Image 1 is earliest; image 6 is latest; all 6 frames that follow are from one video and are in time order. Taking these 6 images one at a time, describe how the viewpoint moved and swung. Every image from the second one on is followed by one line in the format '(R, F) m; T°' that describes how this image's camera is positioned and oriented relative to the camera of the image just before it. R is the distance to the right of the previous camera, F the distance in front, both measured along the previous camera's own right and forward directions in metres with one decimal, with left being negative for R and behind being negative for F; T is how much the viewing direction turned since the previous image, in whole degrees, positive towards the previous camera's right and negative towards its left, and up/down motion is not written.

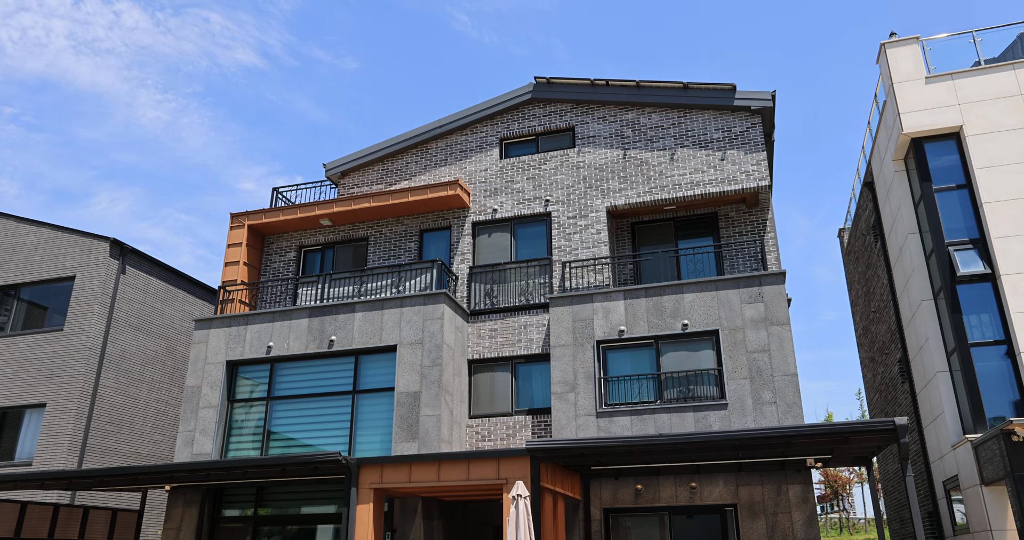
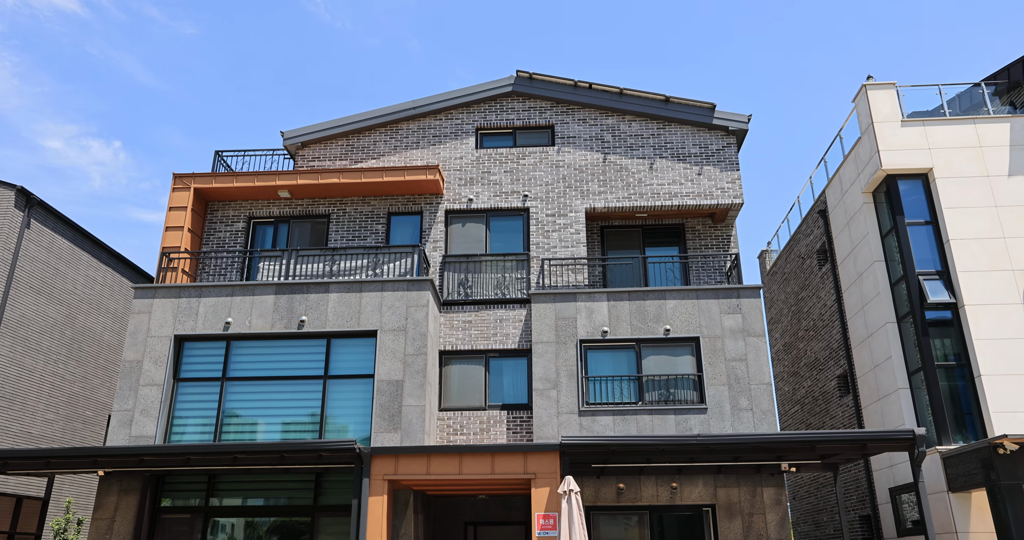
(-3.0, +0.6) m; +12°
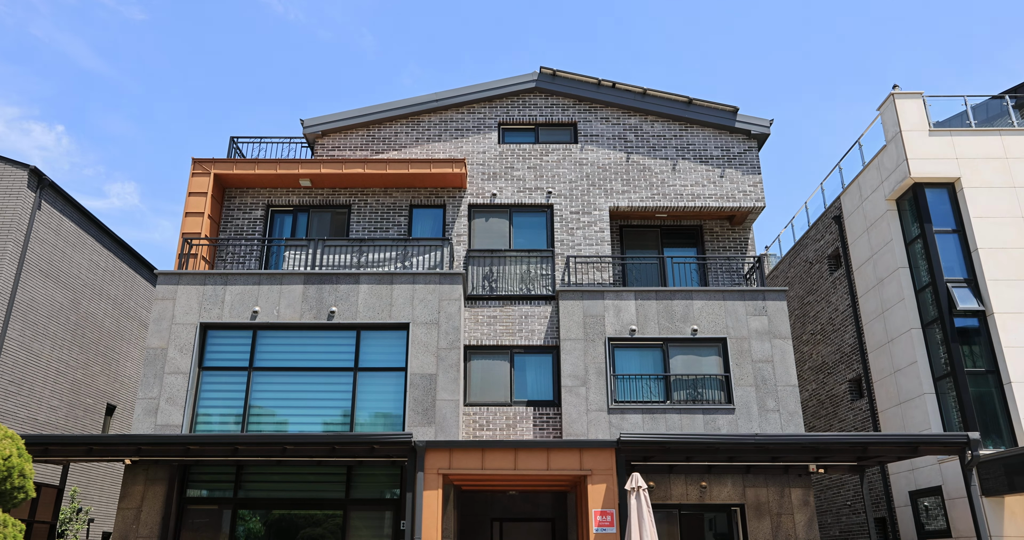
(-1.6, +0.1) m; +3°
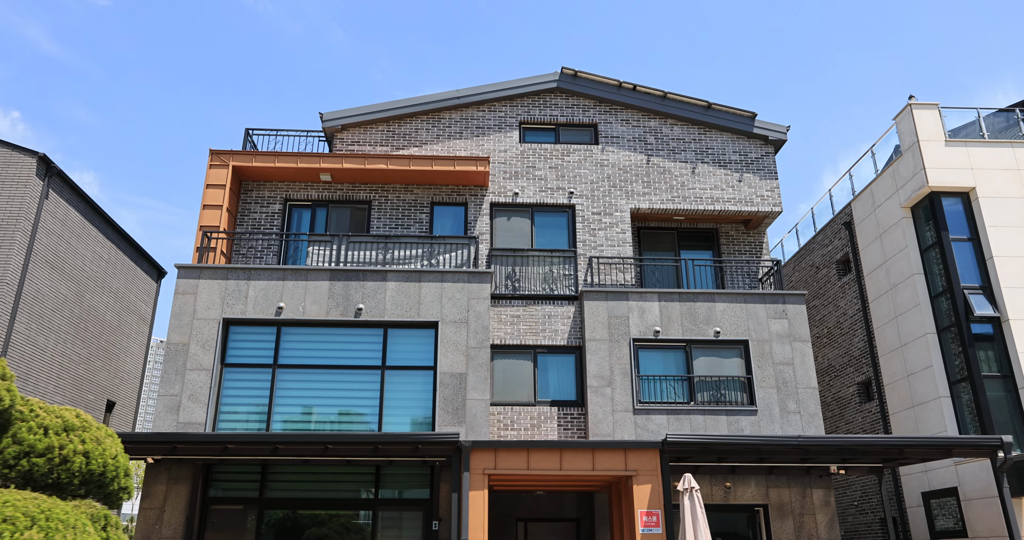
(-1.2, 0.0) m; +2°
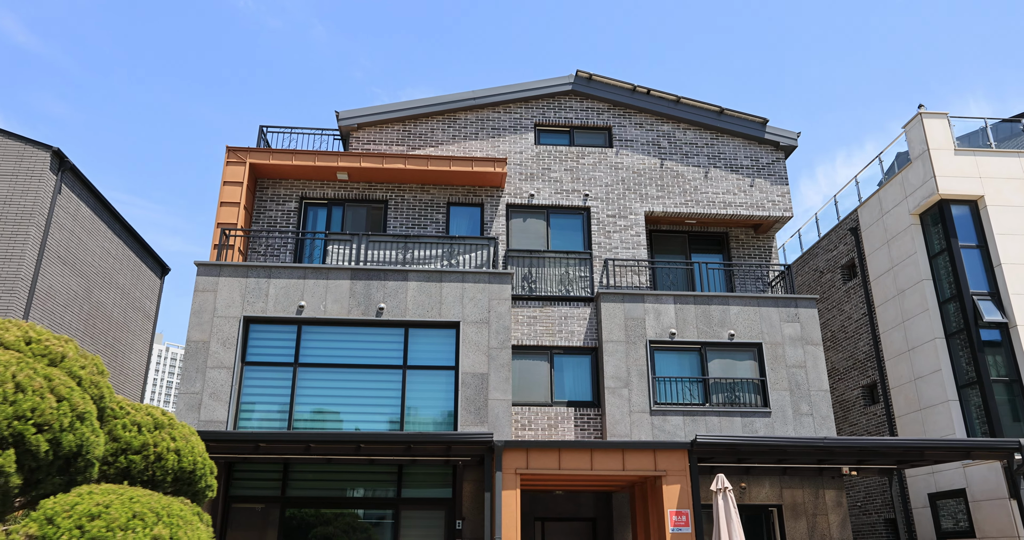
(-0.8, -0.1) m; +1°
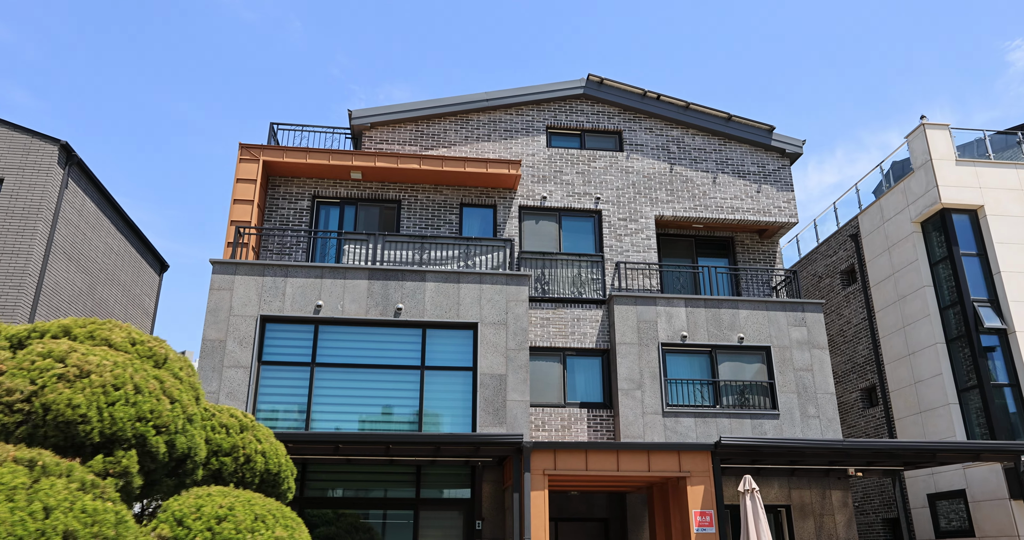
(-0.8, -0.1) m; +2°
